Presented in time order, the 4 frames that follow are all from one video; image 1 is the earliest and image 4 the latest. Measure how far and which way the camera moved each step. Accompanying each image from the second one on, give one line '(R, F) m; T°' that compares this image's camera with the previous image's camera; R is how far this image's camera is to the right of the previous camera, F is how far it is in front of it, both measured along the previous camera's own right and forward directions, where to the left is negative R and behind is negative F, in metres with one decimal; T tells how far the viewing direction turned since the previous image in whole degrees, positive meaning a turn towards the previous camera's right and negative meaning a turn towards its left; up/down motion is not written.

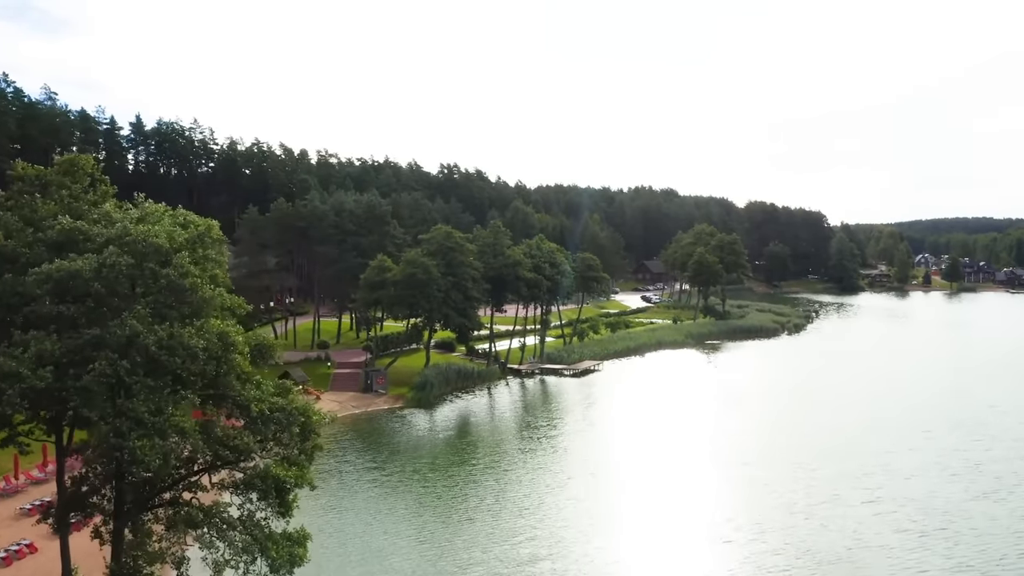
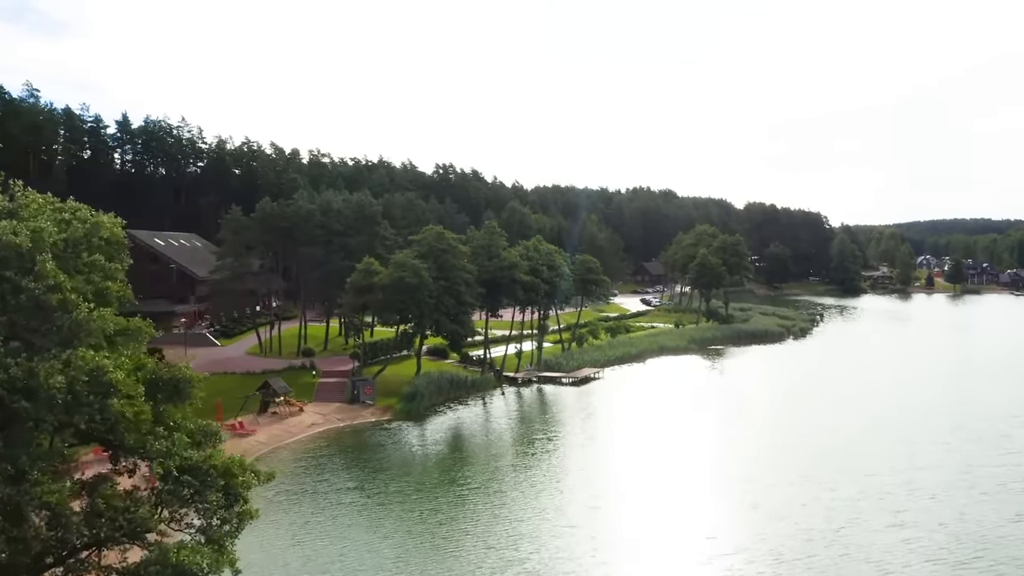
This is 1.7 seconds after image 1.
(+0.1, +3.1) m; 0°
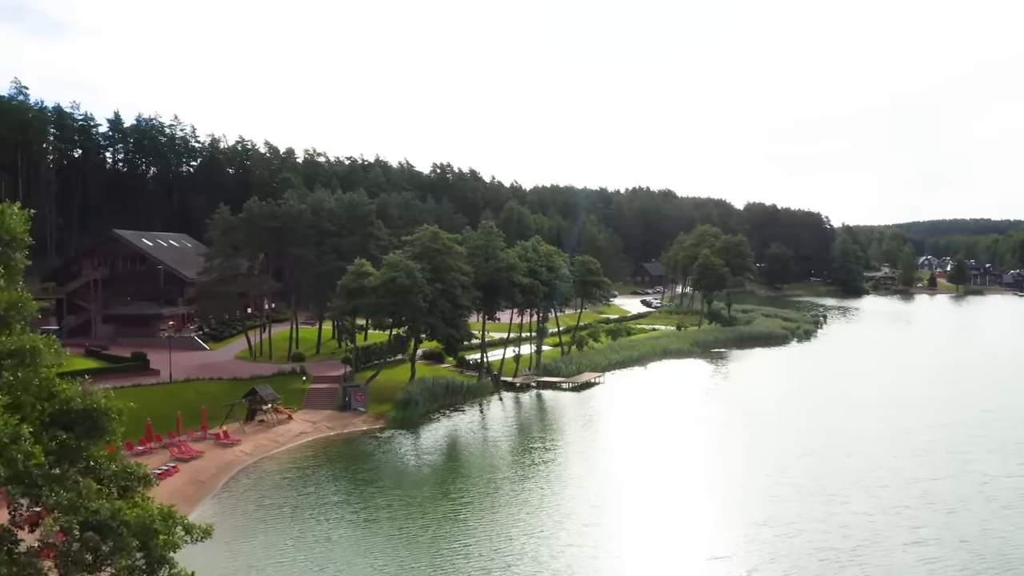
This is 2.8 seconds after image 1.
(+0.1, +2.0) m; 0°
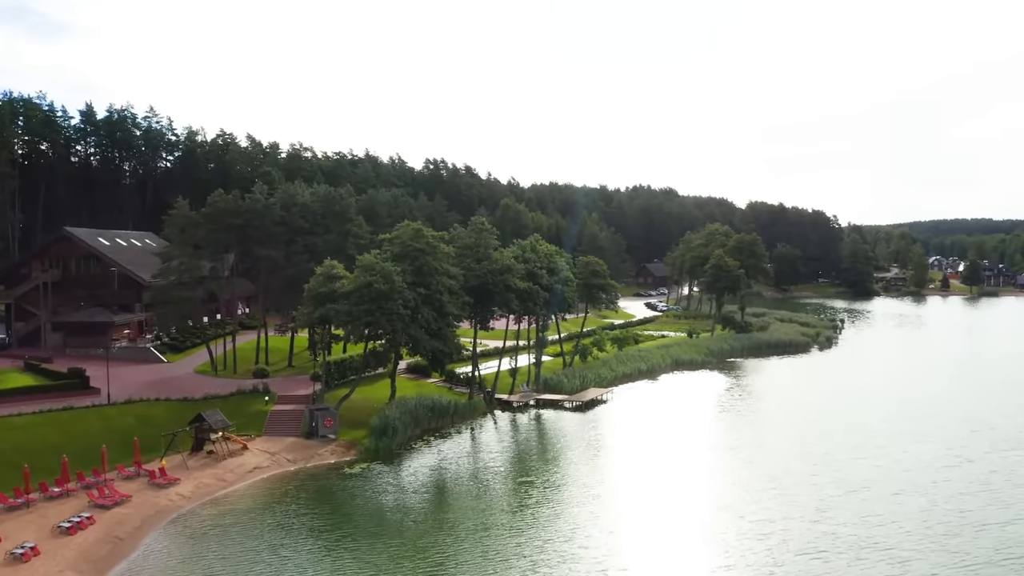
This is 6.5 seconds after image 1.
(+0.1, +6.9) m; 0°
